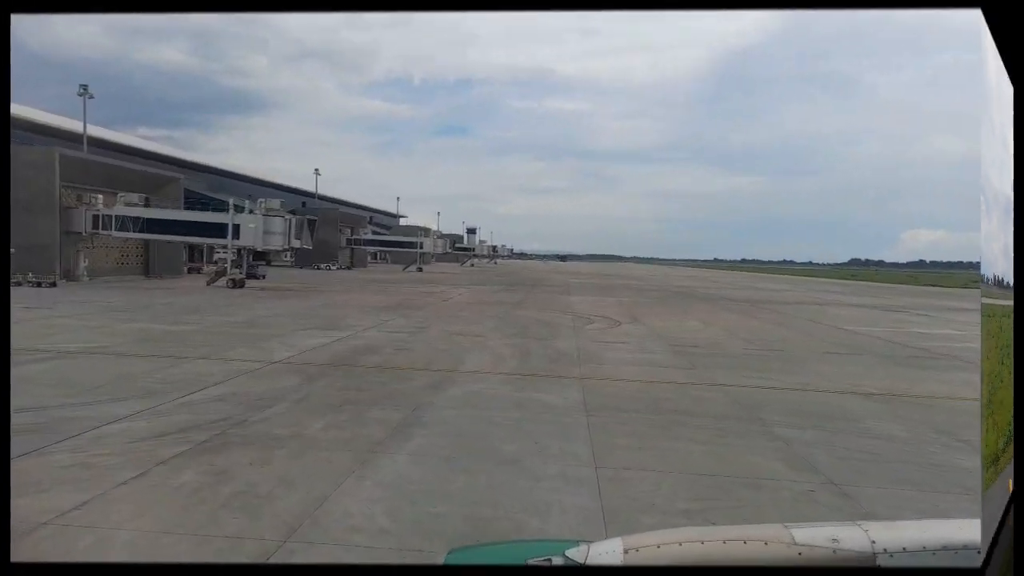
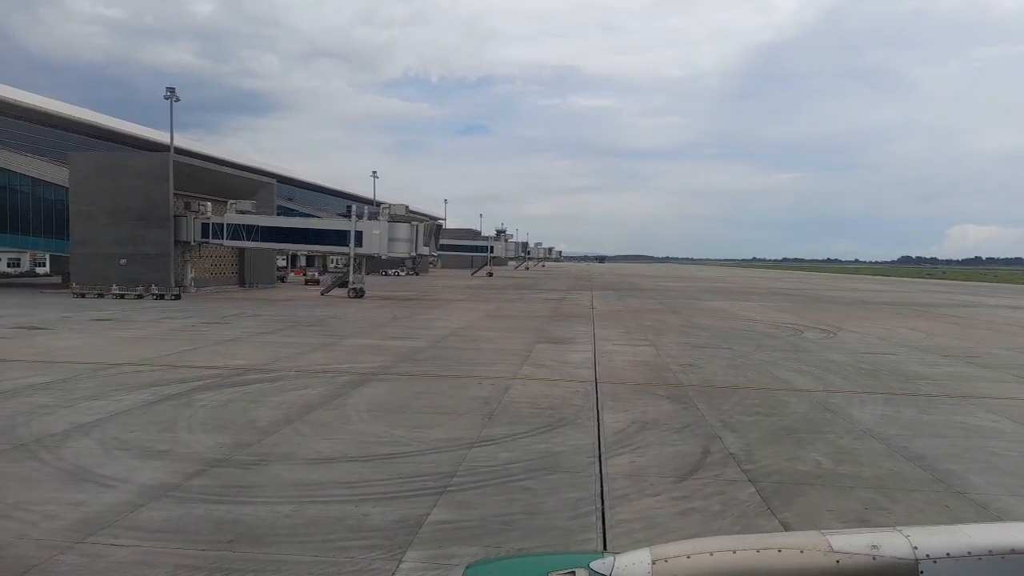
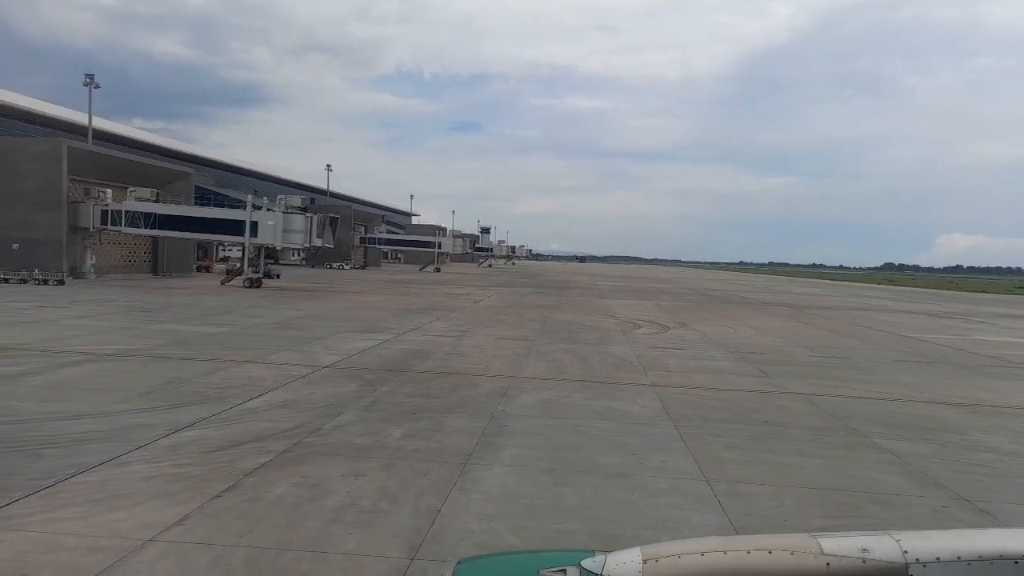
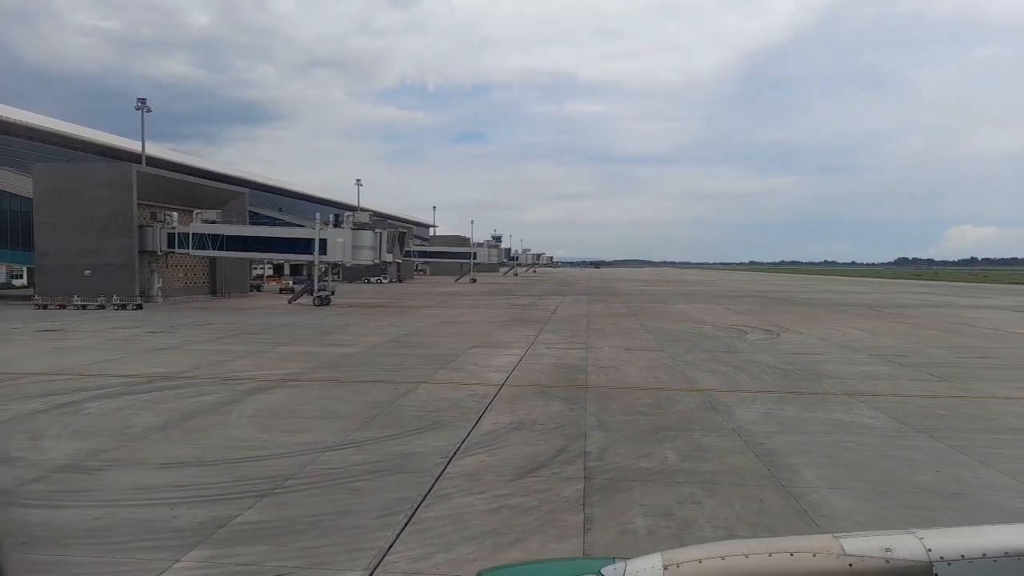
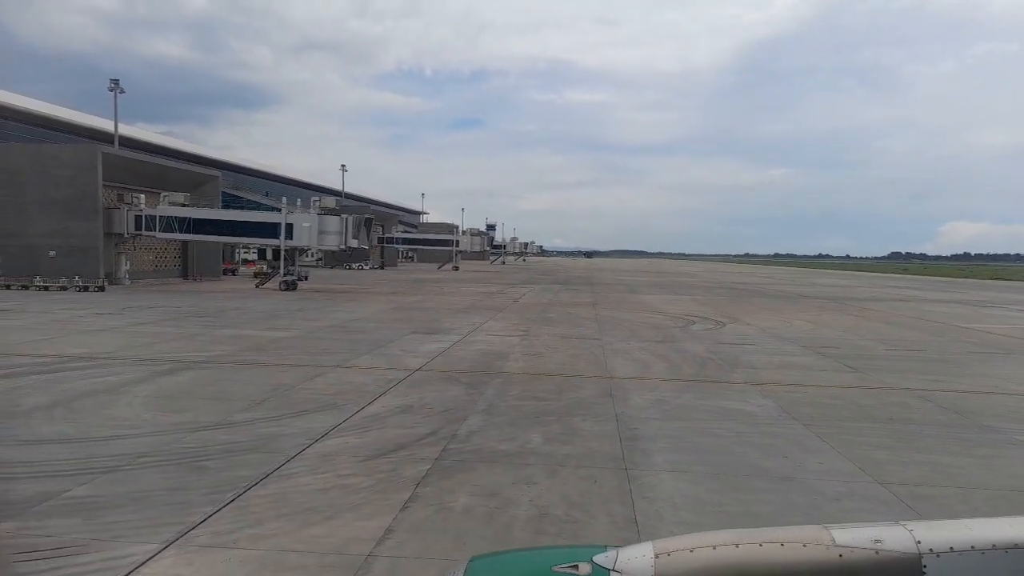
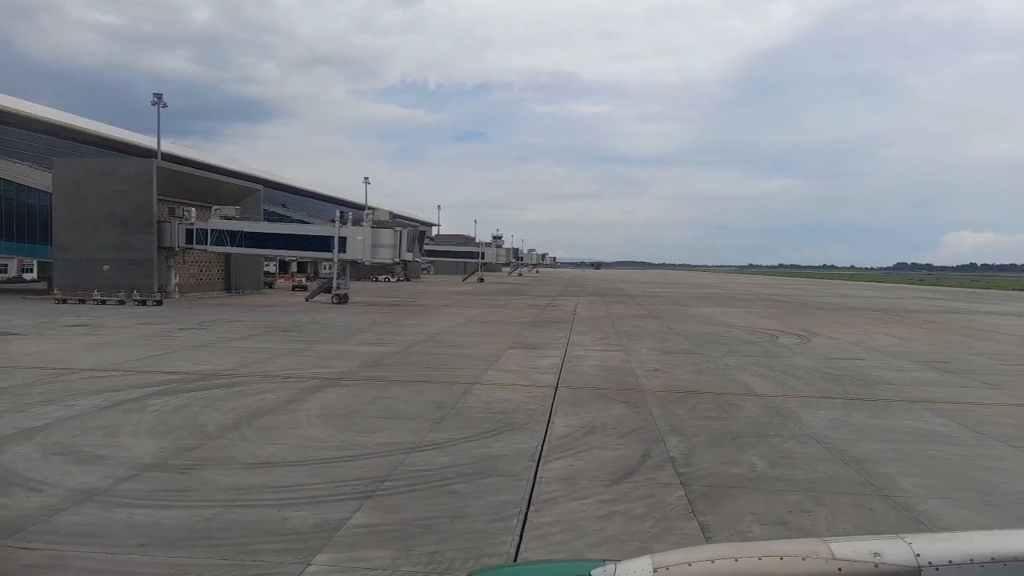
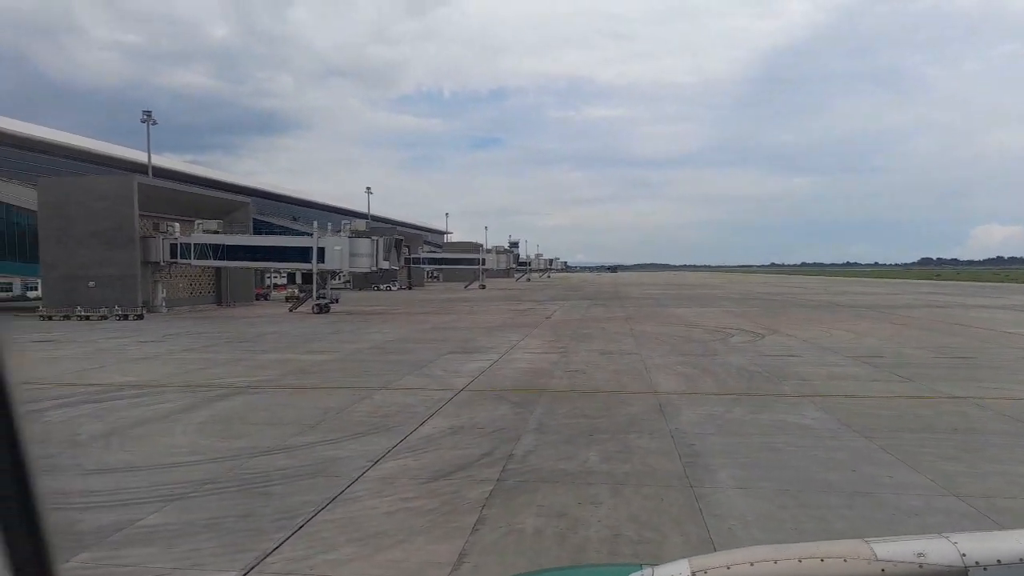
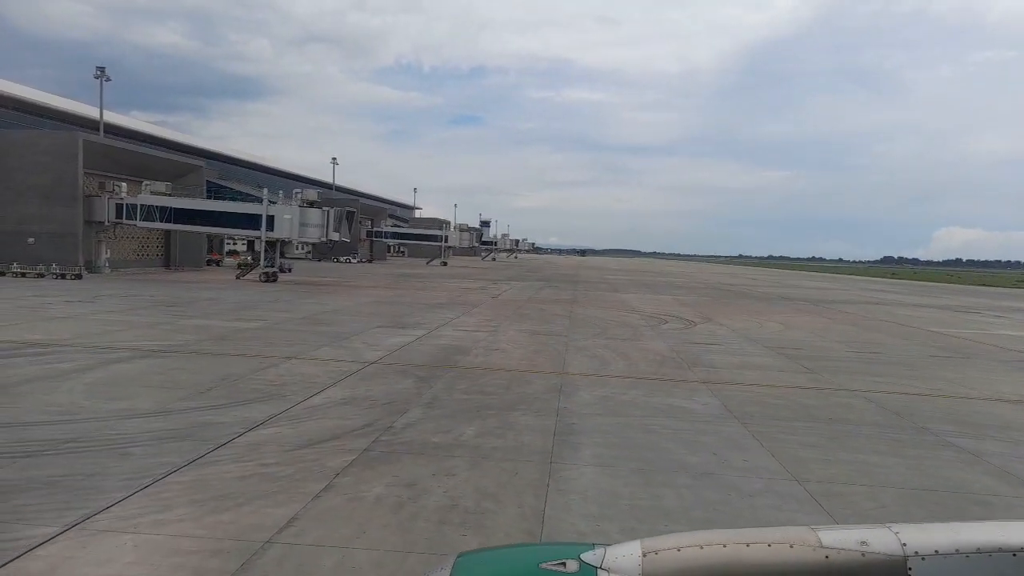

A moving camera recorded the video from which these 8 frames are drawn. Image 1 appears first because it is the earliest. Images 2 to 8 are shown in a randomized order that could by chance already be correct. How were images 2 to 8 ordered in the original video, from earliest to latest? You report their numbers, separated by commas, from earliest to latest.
3, 8, 5, 7, 4, 6, 2
